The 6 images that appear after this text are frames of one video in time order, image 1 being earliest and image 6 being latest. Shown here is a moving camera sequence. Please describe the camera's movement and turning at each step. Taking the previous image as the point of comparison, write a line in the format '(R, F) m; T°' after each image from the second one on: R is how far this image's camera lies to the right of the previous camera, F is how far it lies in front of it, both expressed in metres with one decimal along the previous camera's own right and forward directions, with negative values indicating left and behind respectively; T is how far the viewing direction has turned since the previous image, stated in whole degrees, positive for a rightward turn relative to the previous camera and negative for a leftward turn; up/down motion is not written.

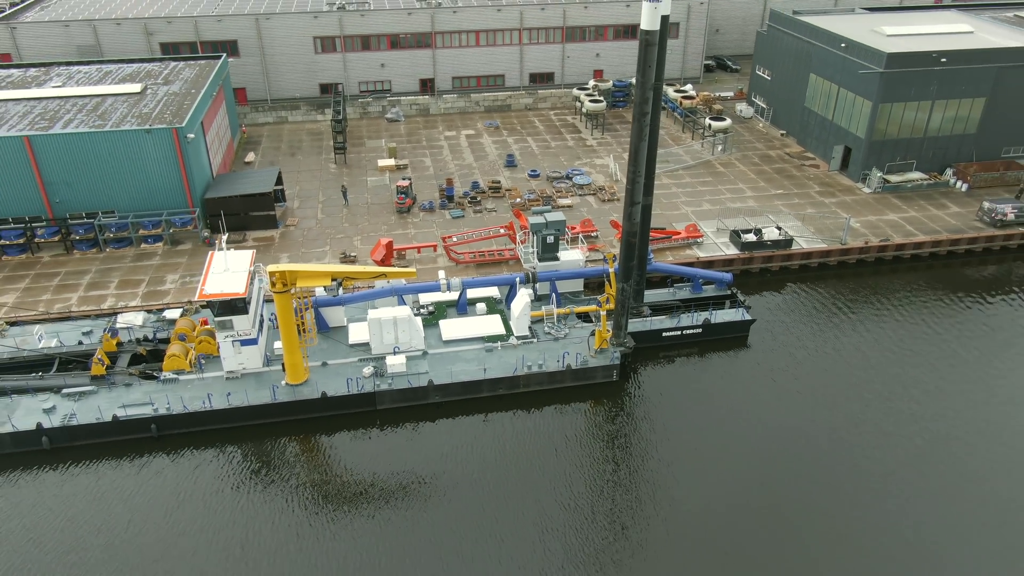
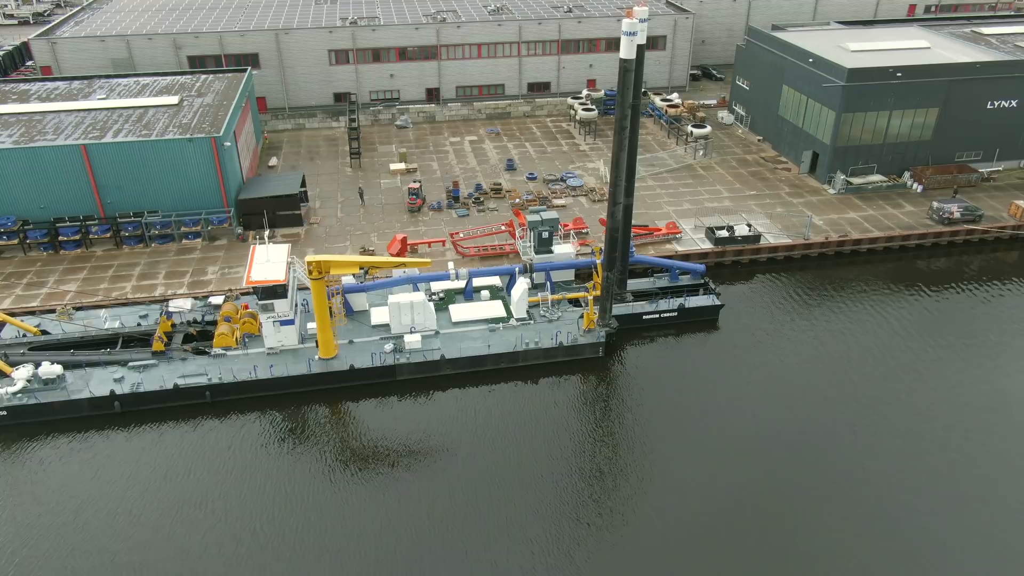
(0.0, -3.7) m; 0°
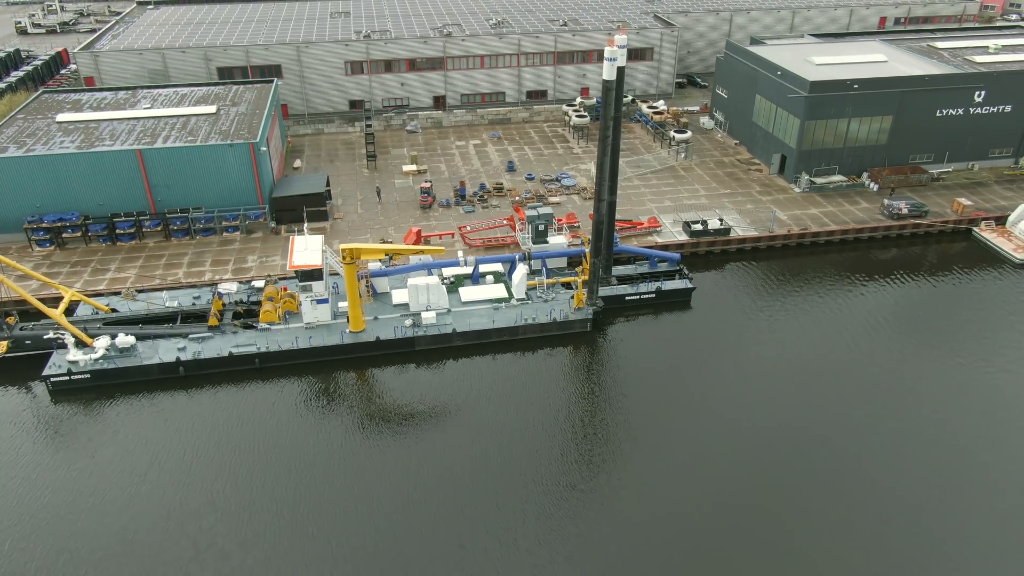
(-0.1, -4.6) m; 0°
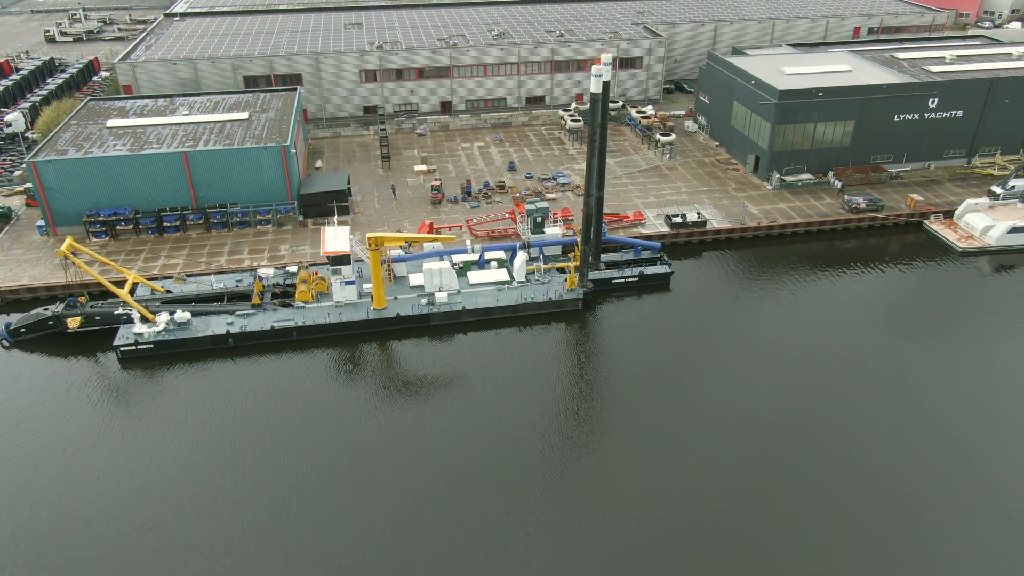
(-0.1, -4.8) m; 0°
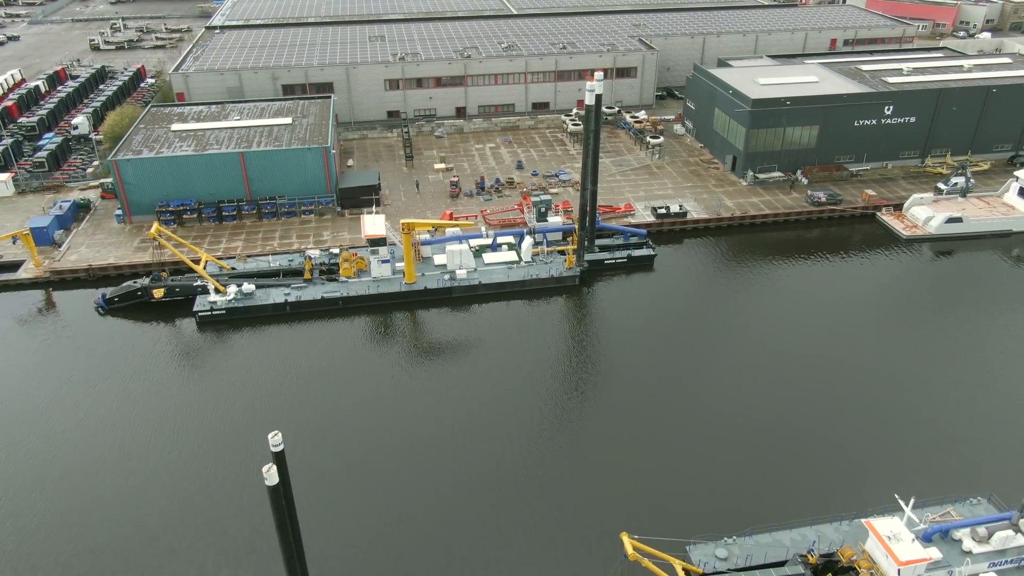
(-0.1, -7.0) m; 0°
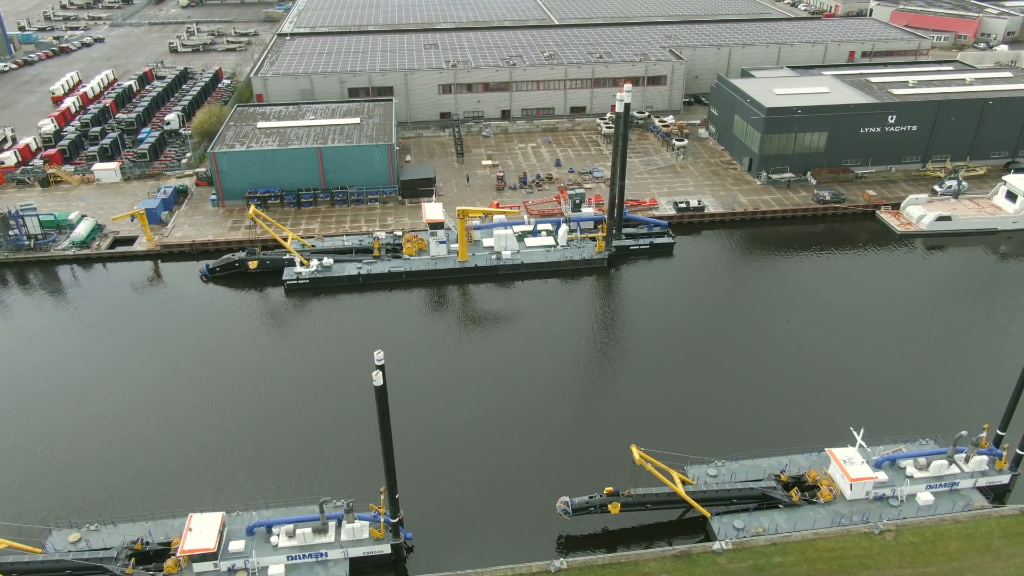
(-0.2, -7.2) m; -2°
